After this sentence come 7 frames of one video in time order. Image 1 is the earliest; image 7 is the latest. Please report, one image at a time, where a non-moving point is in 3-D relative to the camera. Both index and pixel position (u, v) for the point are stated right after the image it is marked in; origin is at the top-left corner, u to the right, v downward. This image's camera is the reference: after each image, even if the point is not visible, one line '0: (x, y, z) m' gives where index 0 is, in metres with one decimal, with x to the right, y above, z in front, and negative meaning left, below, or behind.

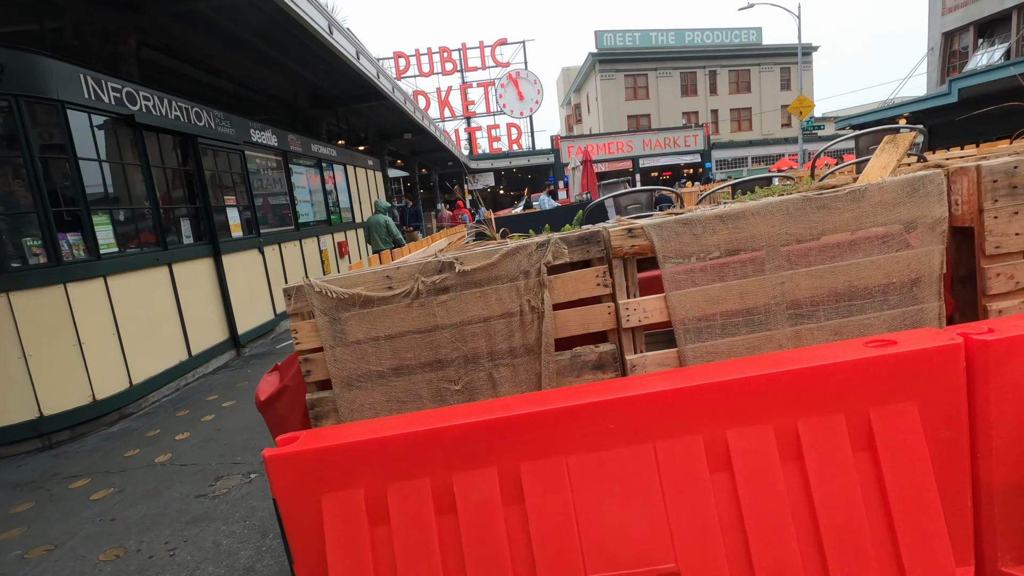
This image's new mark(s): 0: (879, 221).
0: (+1.2, +0.2, +1.7) m
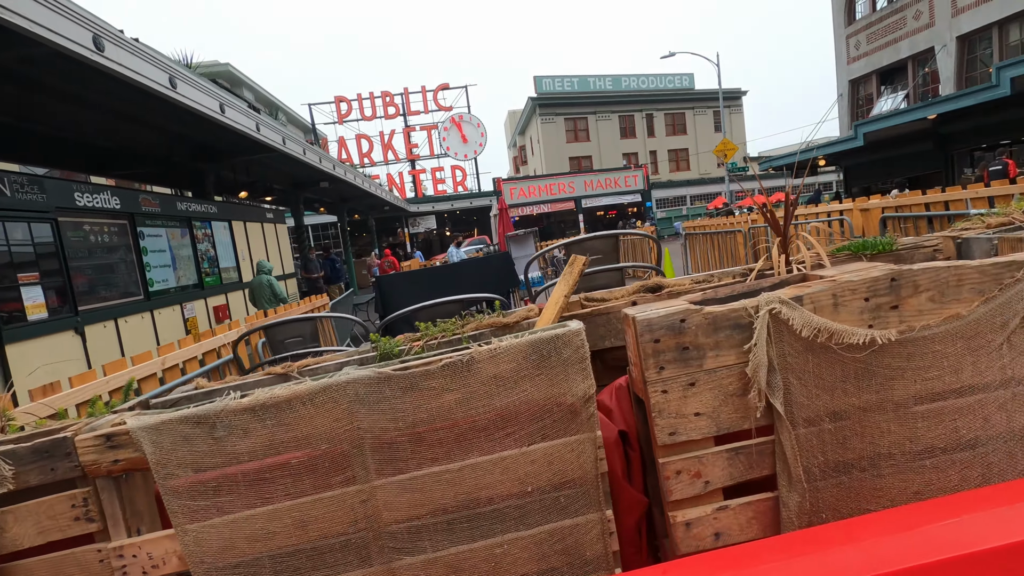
0: (0.0, -0.2, +1.1) m
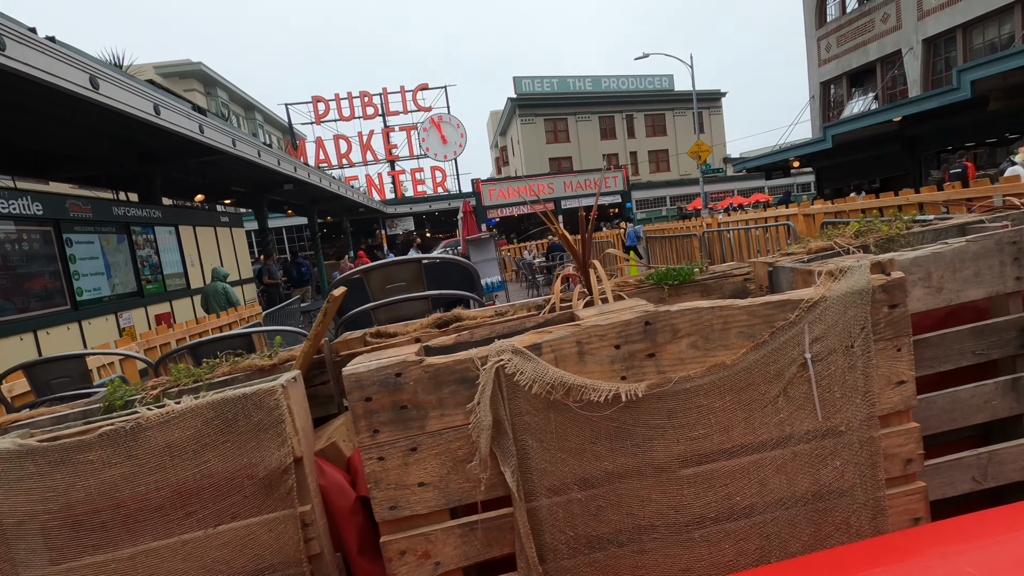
0: (-0.6, -0.3, +0.9) m
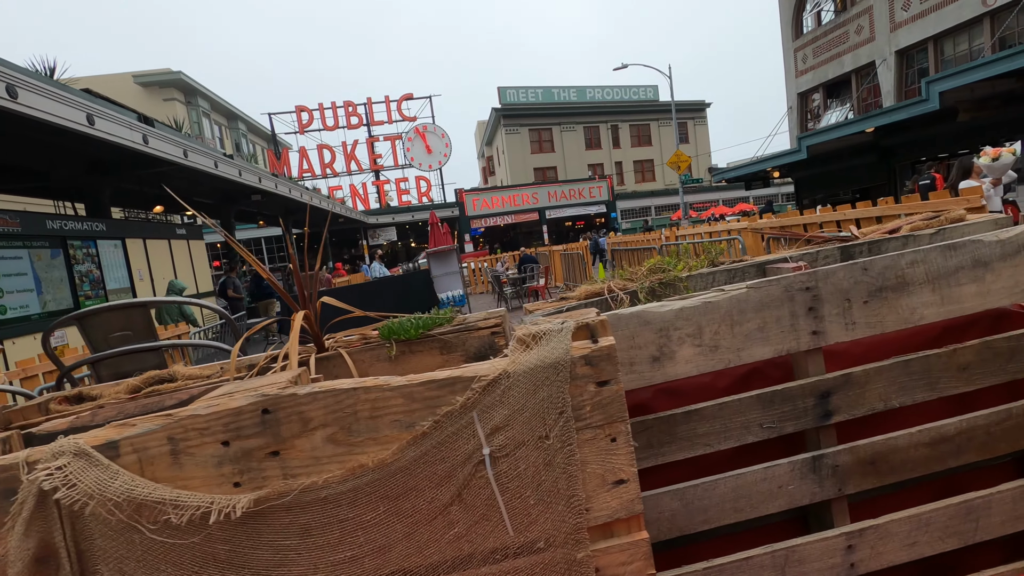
0: (-1.2, -0.4, +0.7) m
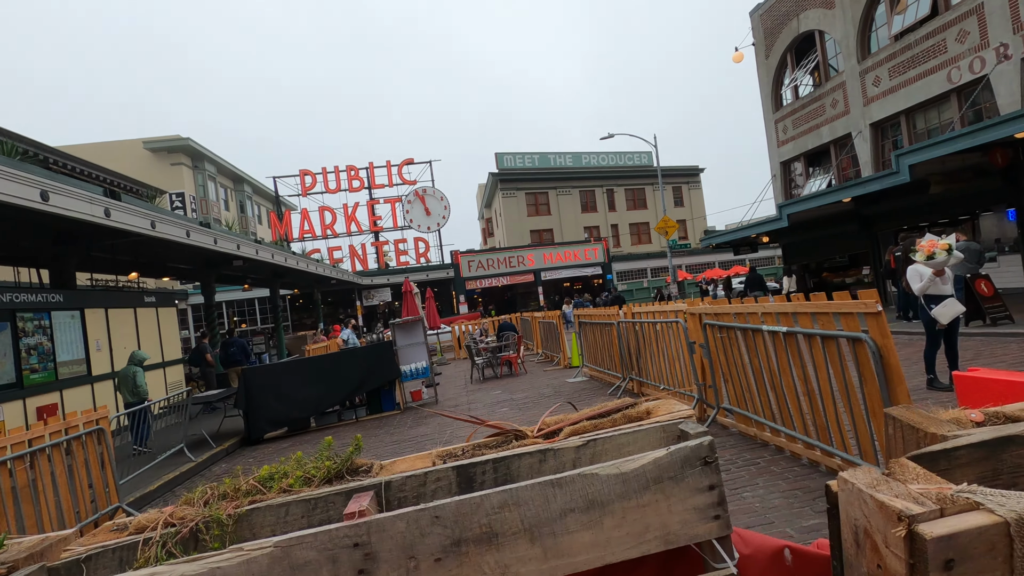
0: (-2.0, -0.8, +0.4) m
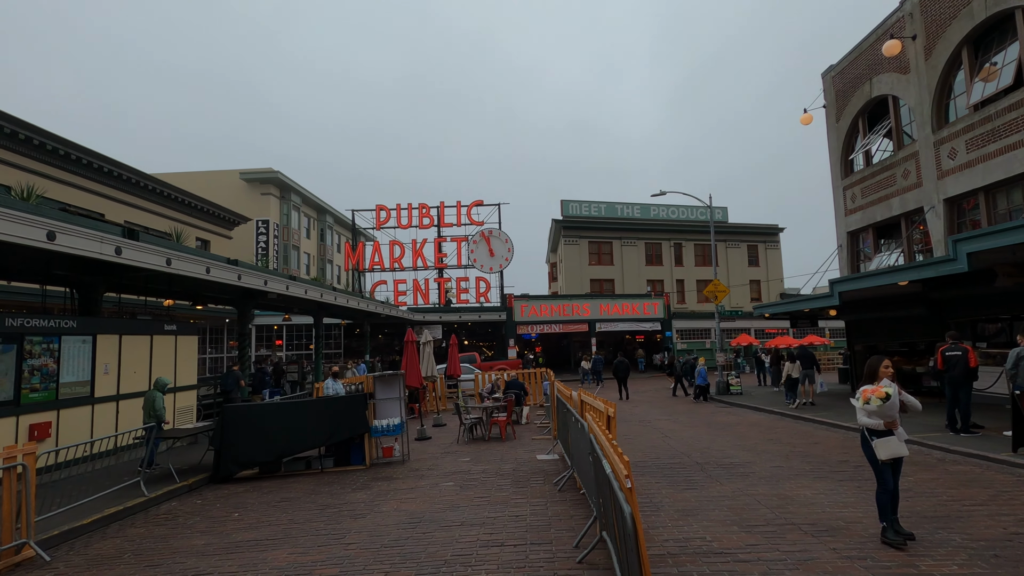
0: (-3.8, -1.0, +0.5) m
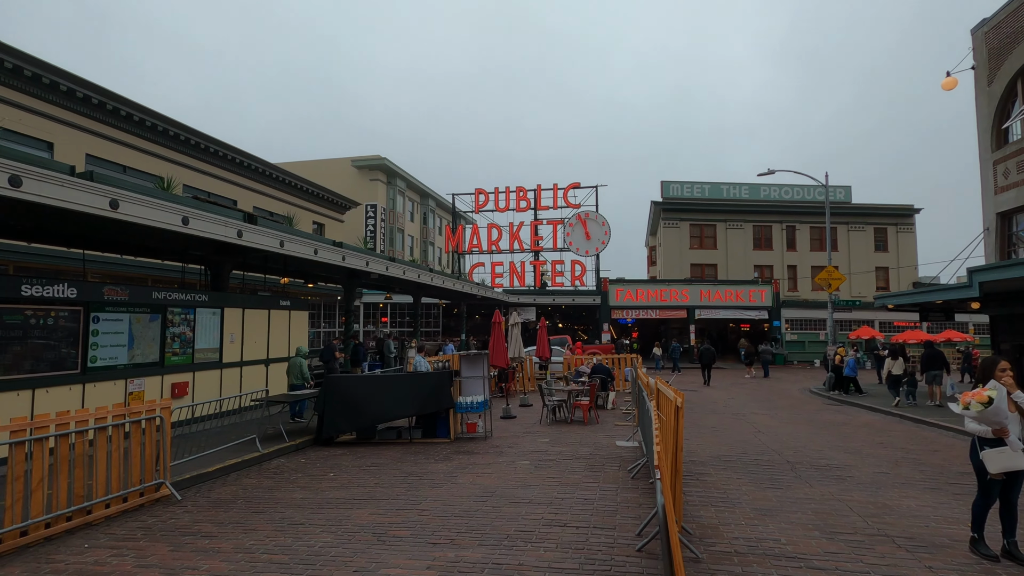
0: (-4.0, -1.0, +1.3) m
